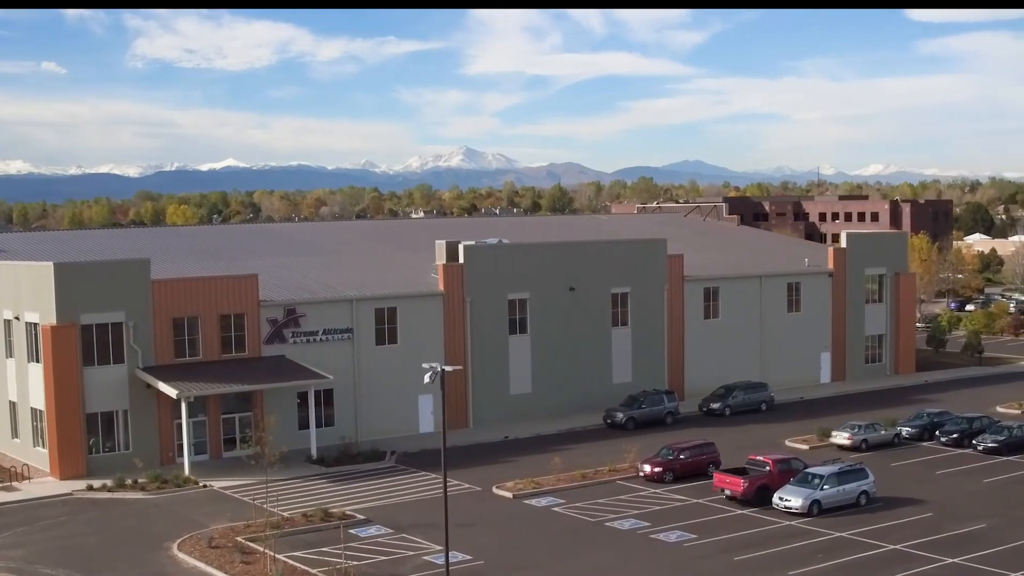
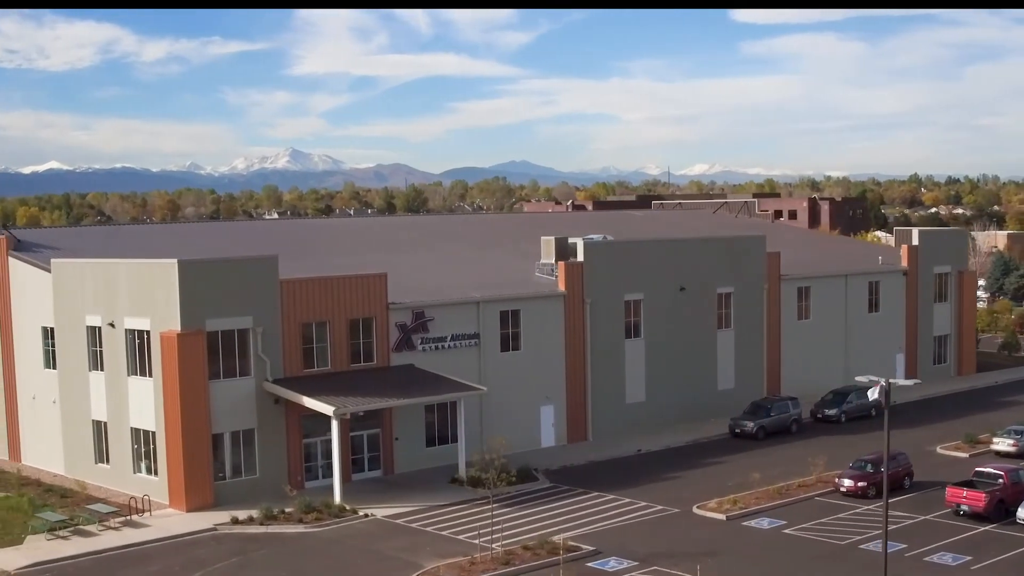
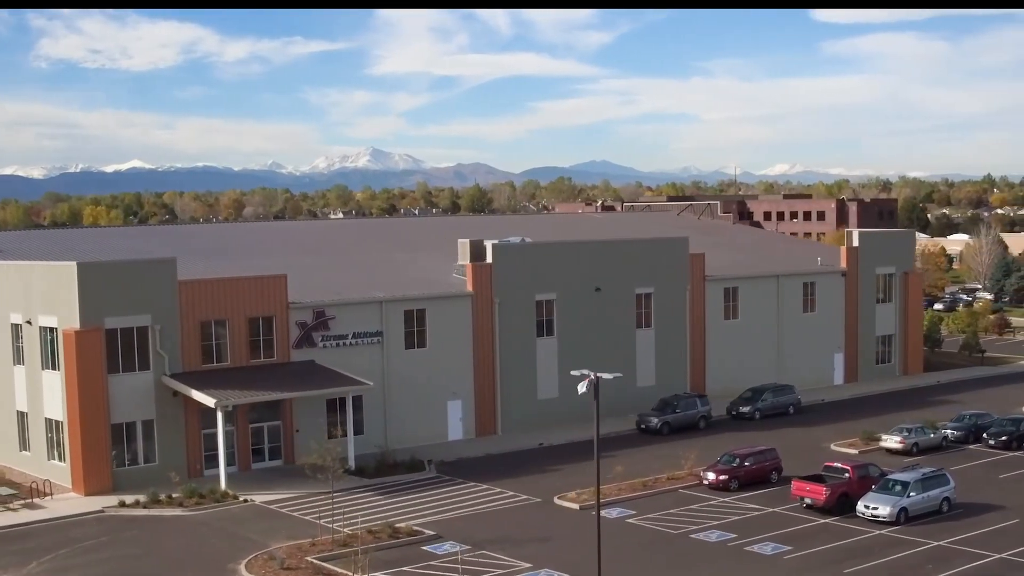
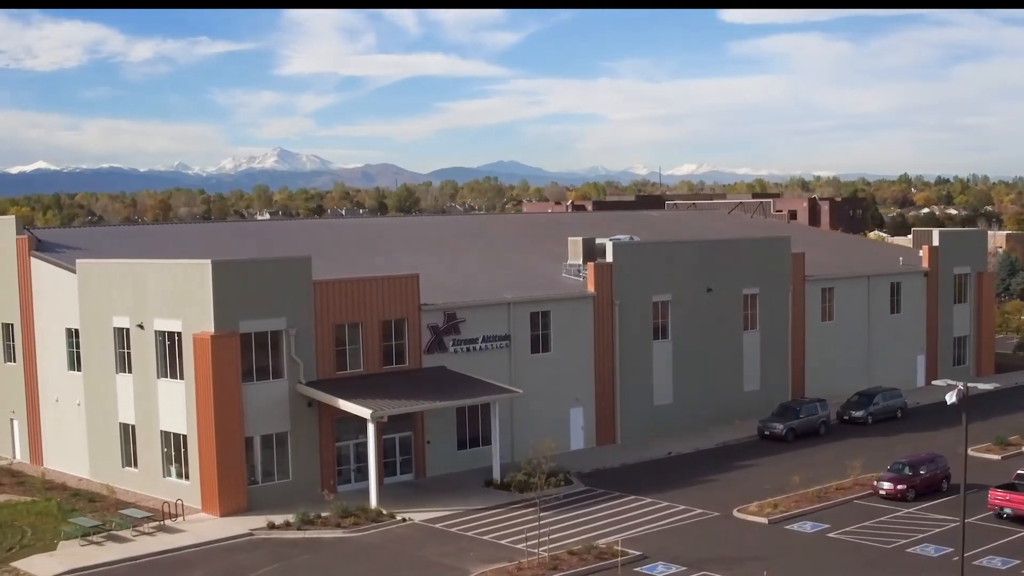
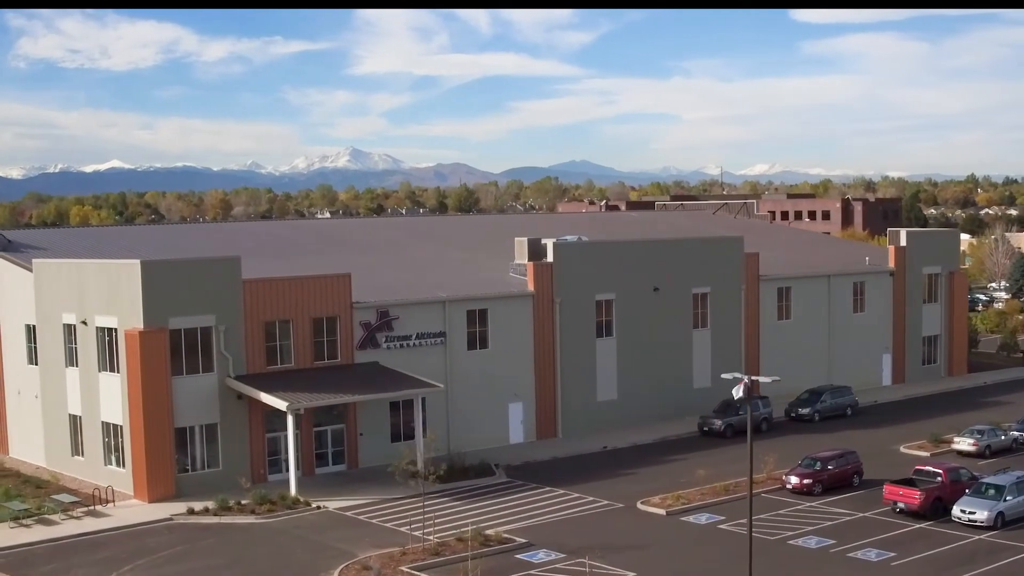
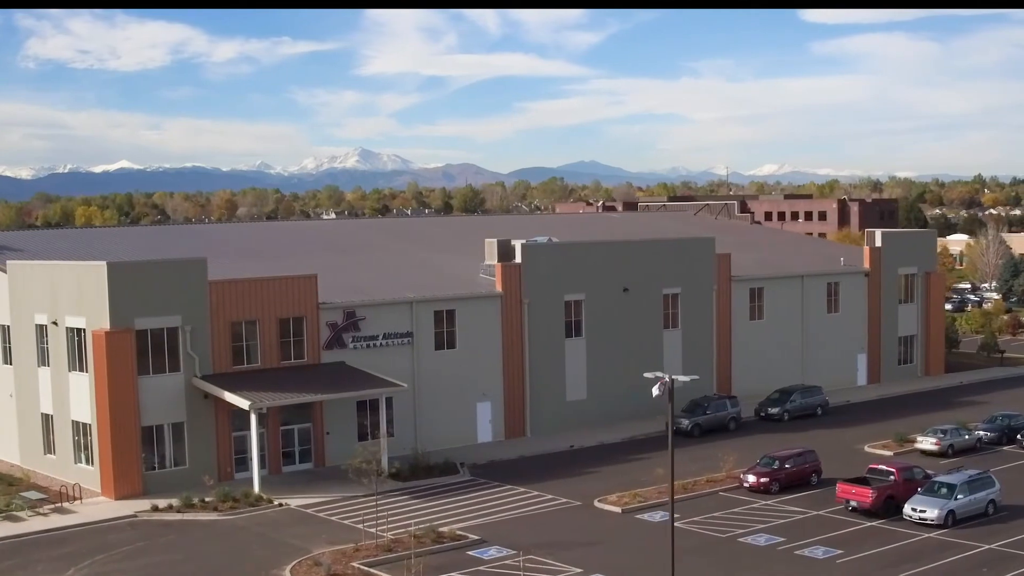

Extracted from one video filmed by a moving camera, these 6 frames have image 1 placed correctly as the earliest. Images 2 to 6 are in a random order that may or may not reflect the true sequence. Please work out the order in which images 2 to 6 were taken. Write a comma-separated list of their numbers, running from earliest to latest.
3, 6, 5, 2, 4
